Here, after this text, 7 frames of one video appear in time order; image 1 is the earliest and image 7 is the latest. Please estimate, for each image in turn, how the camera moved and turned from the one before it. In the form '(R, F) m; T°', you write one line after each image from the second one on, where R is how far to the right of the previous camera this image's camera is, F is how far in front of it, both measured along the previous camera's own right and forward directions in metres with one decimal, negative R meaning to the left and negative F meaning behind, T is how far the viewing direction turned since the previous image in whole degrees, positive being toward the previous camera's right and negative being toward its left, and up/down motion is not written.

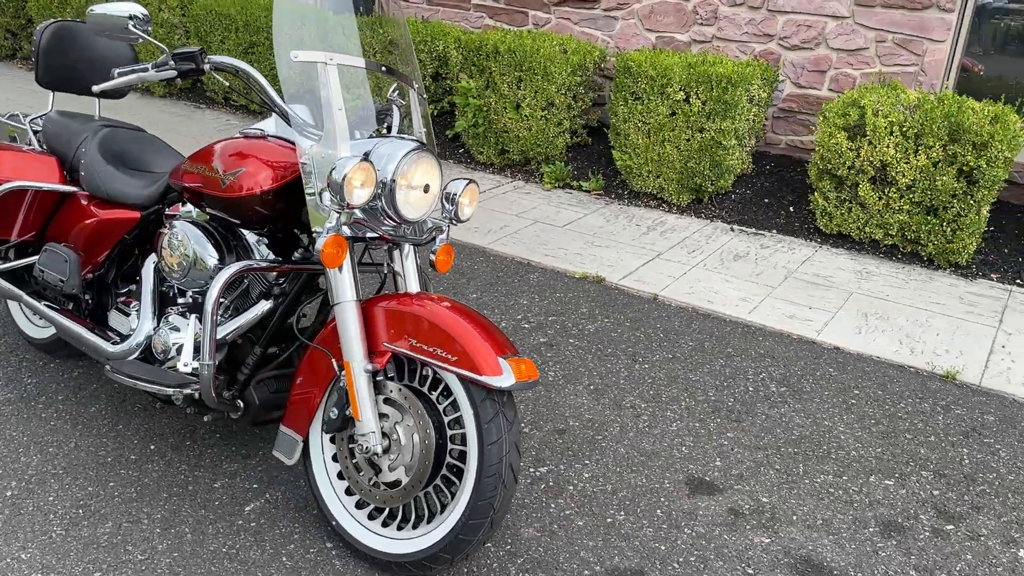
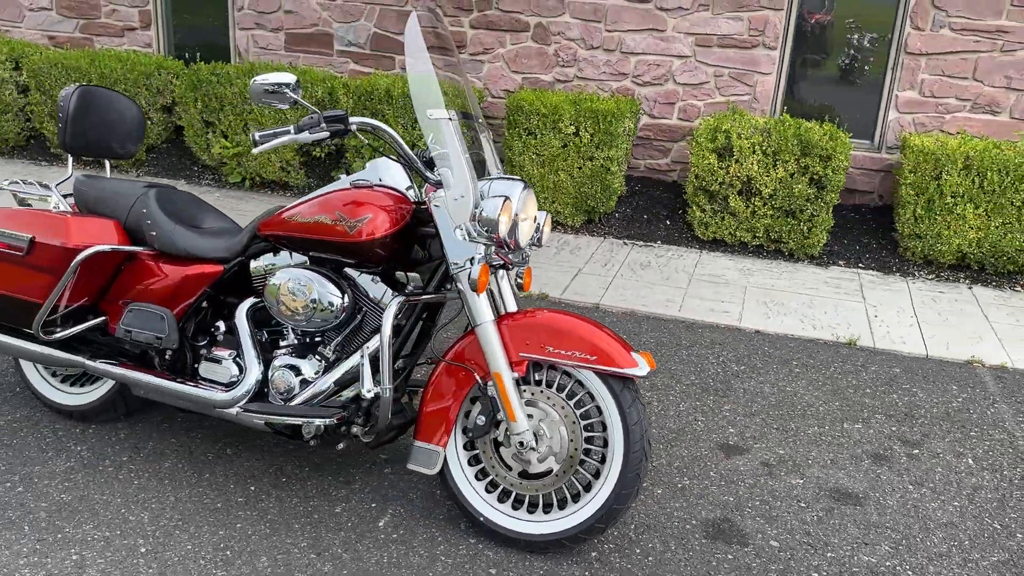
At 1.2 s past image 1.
(-1.0, -0.3) m; +15°
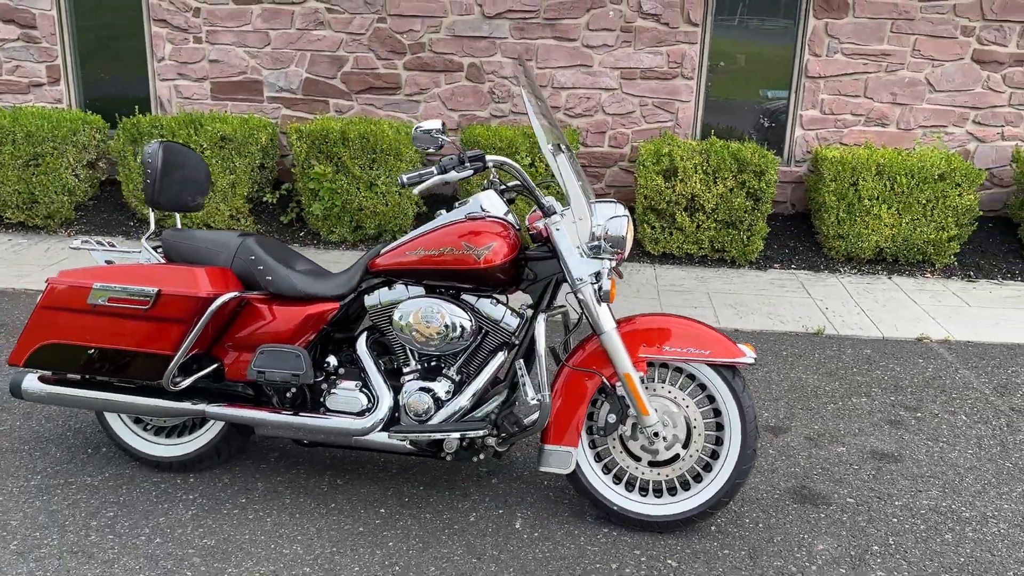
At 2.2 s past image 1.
(-0.9, -0.2) m; +10°
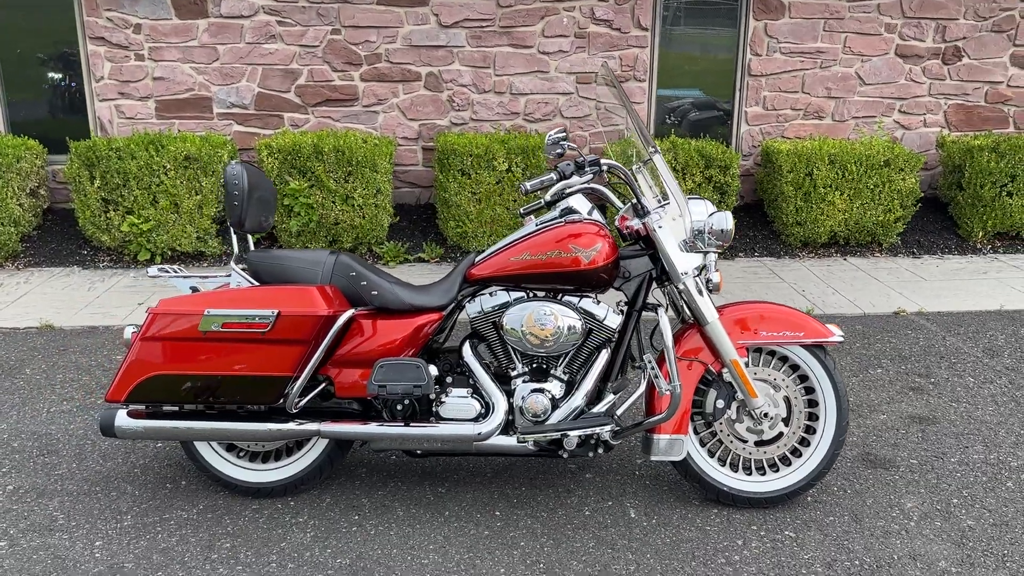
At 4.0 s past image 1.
(-0.8, 0.0) m; +8°
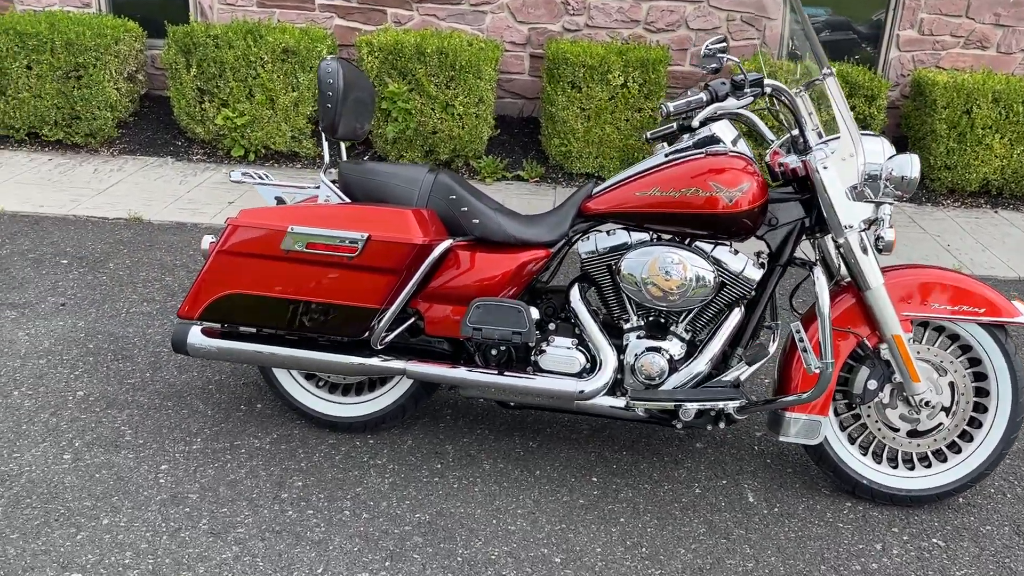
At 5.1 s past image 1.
(-0.1, +0.4) m; -6°
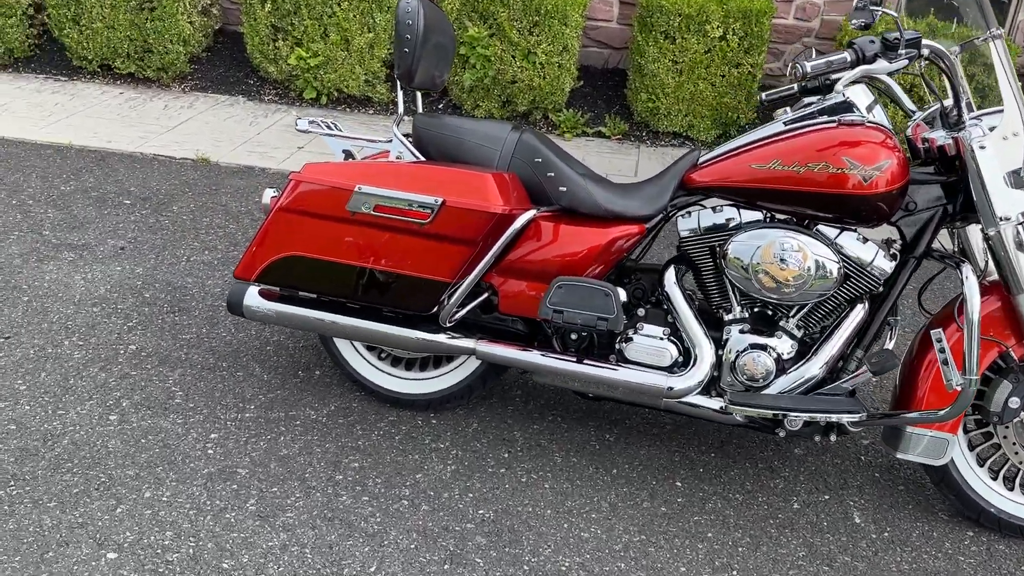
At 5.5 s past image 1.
(-0.1, +0.3) m; -4°
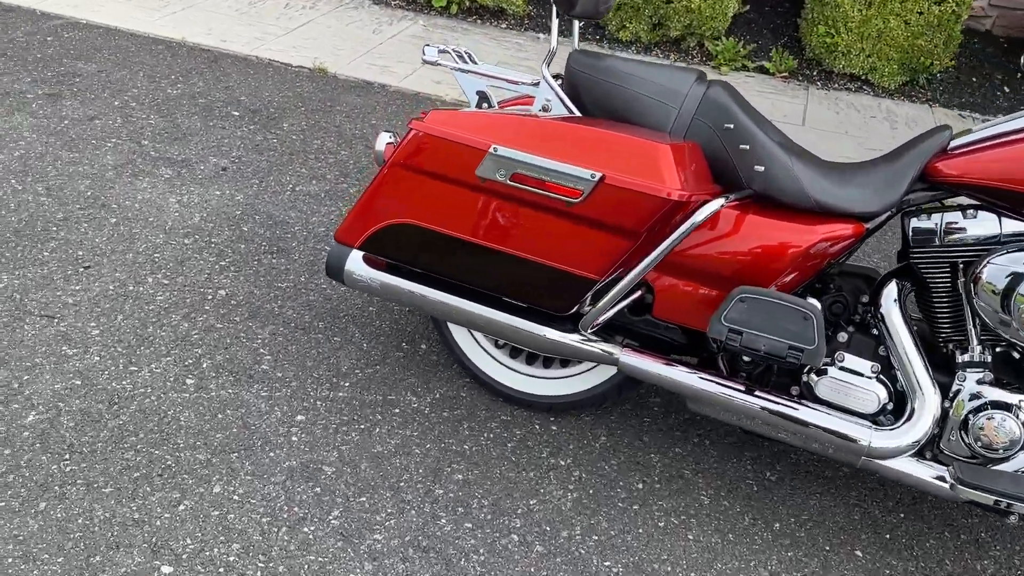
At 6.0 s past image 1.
(-0.1, +0.5) m; -7°
